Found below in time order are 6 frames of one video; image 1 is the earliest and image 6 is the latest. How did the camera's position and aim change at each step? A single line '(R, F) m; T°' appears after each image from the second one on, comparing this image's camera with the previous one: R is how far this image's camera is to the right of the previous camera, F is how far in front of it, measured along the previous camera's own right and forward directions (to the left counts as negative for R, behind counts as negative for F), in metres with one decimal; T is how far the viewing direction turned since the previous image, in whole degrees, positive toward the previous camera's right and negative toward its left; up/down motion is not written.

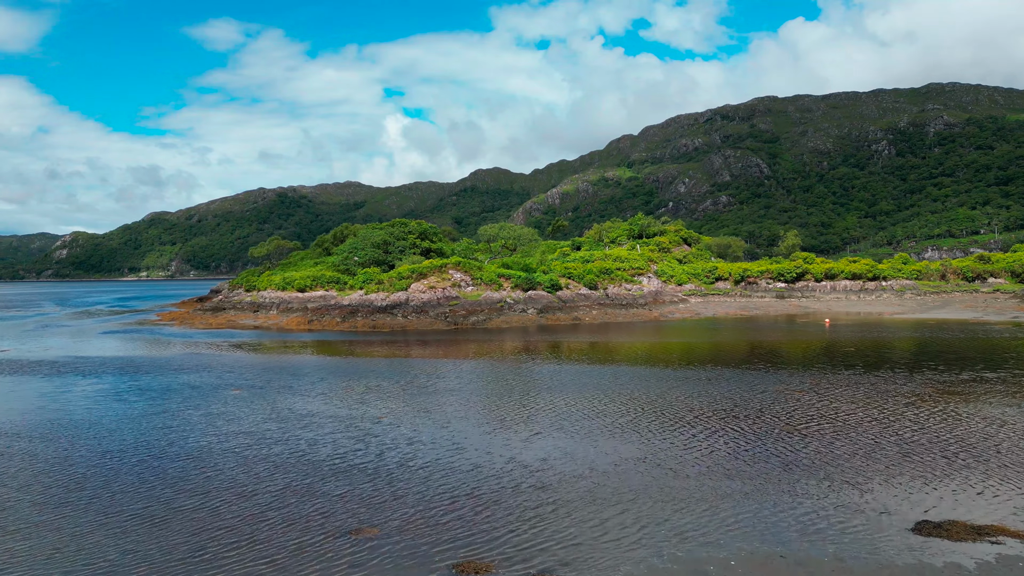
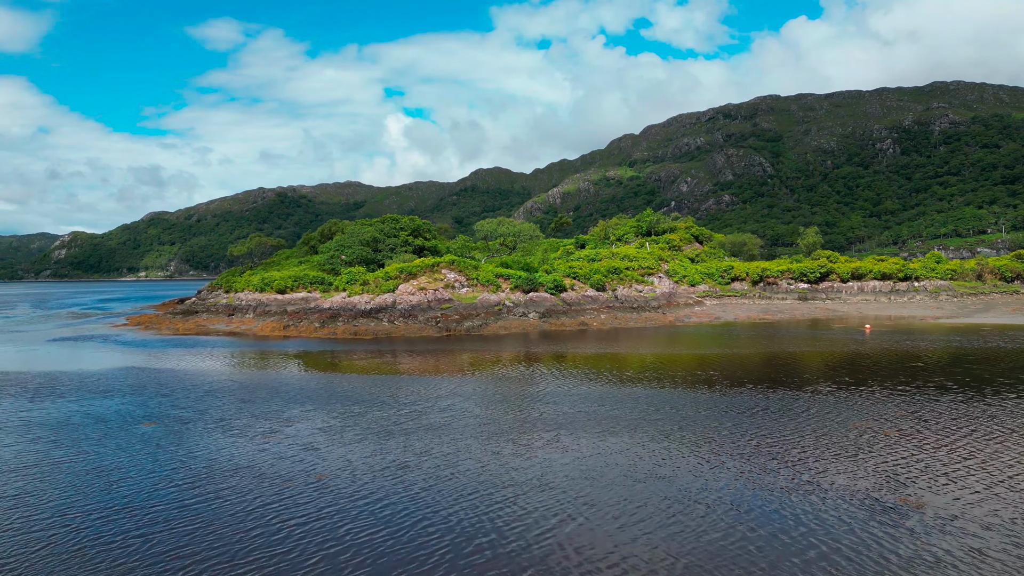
(+0.1, +5.6) m; 0°
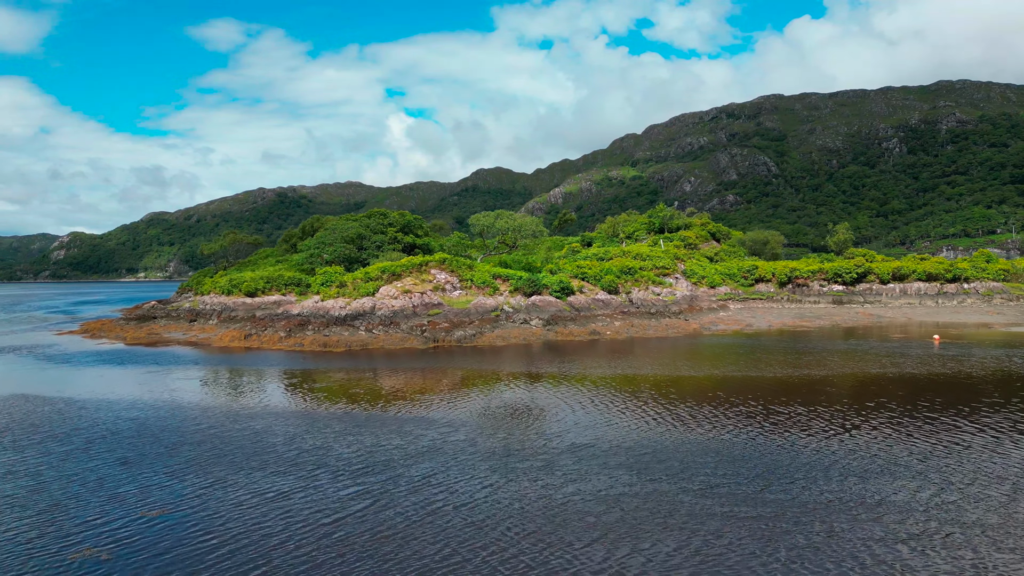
(+0.2, +7.0) m; 0°
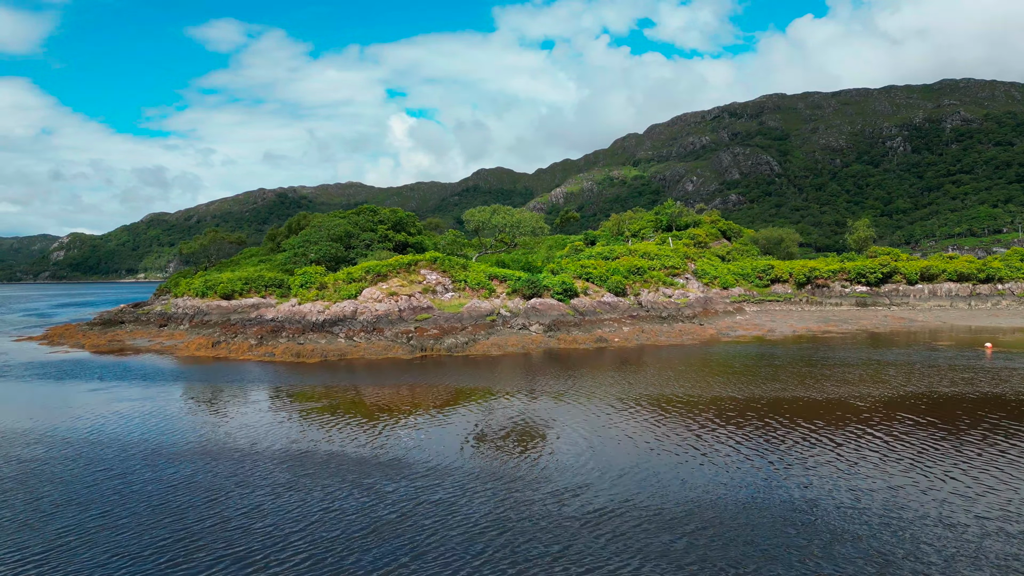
(+0.3, +4.2) m; 0°
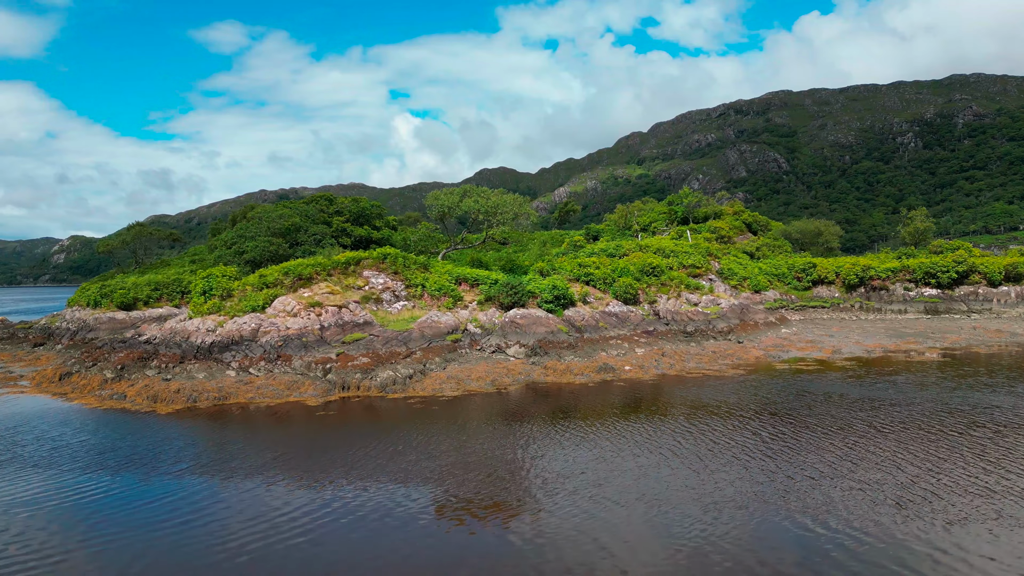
(+1.9, +10.9) m; 0°
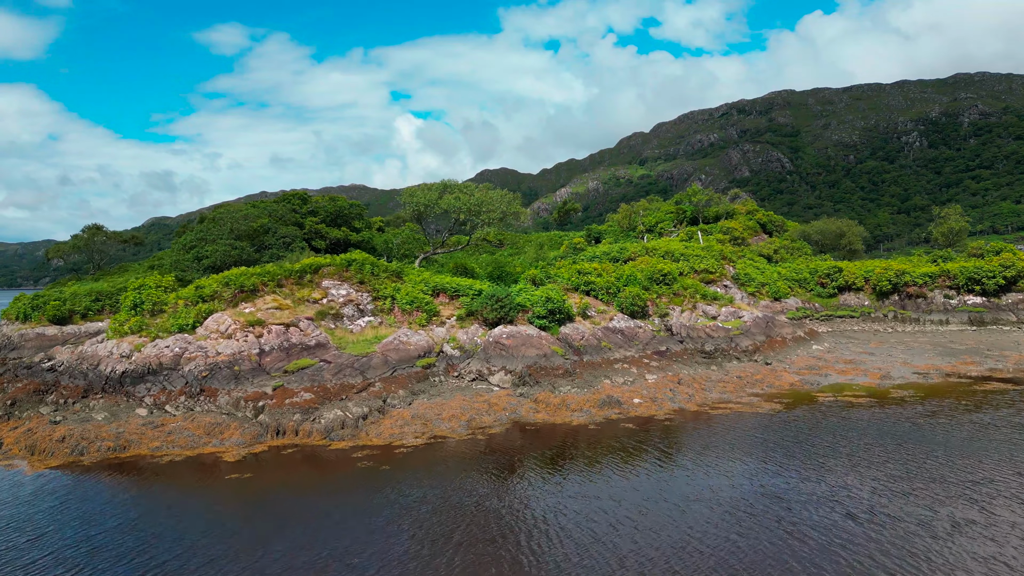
(+0.8, +4.9) m; 0°
